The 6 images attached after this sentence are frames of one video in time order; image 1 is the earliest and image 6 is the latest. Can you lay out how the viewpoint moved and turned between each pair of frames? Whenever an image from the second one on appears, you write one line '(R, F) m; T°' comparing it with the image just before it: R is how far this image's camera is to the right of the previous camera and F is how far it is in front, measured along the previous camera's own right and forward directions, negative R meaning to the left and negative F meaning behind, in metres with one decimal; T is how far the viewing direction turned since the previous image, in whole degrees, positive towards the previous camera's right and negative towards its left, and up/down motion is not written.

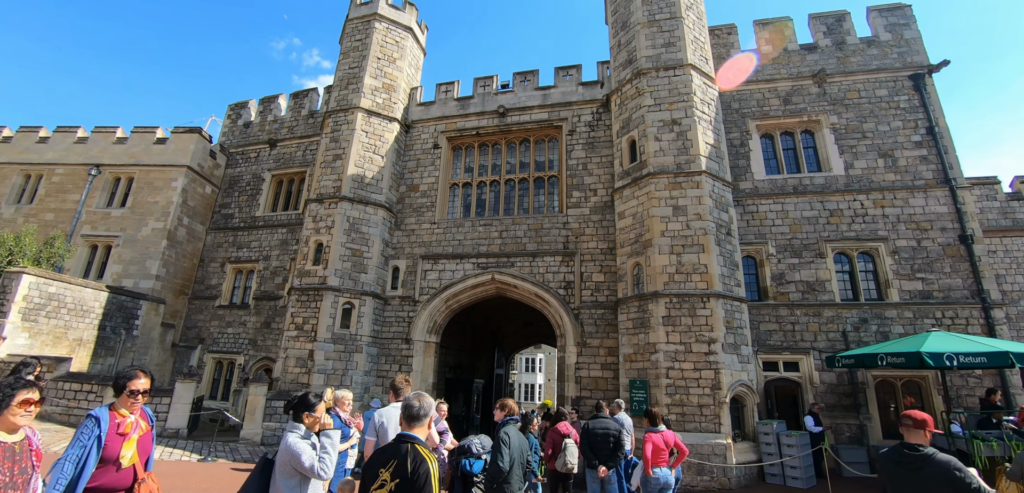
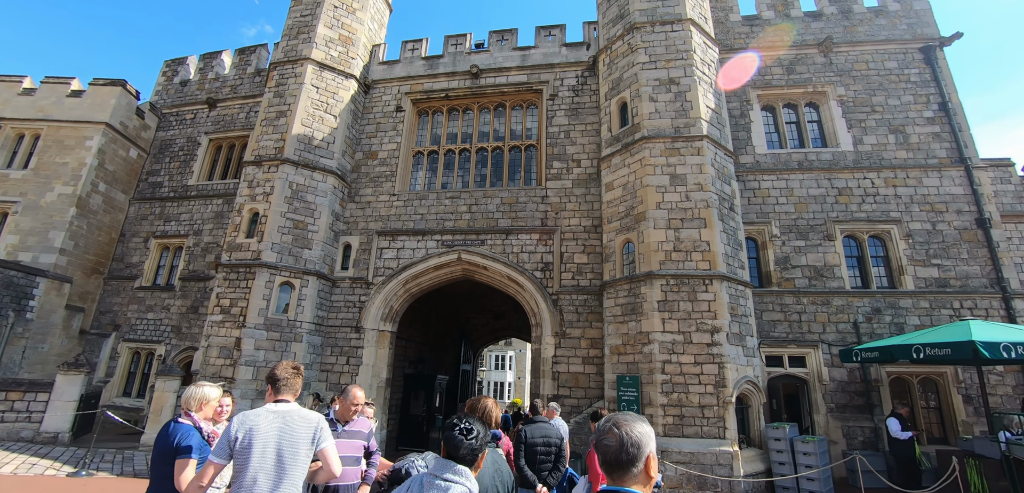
(0.0, +1.5) m; +3°
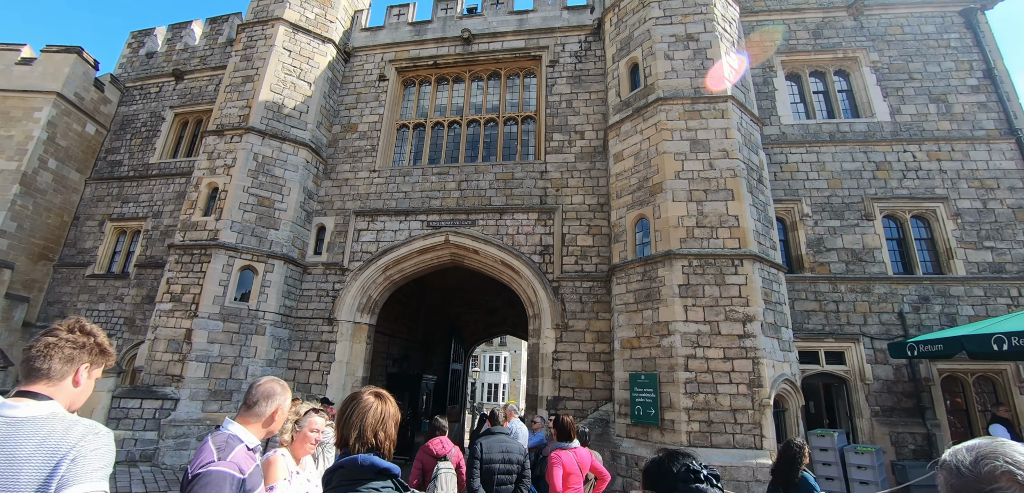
(0.0, +1.1) m; +1°
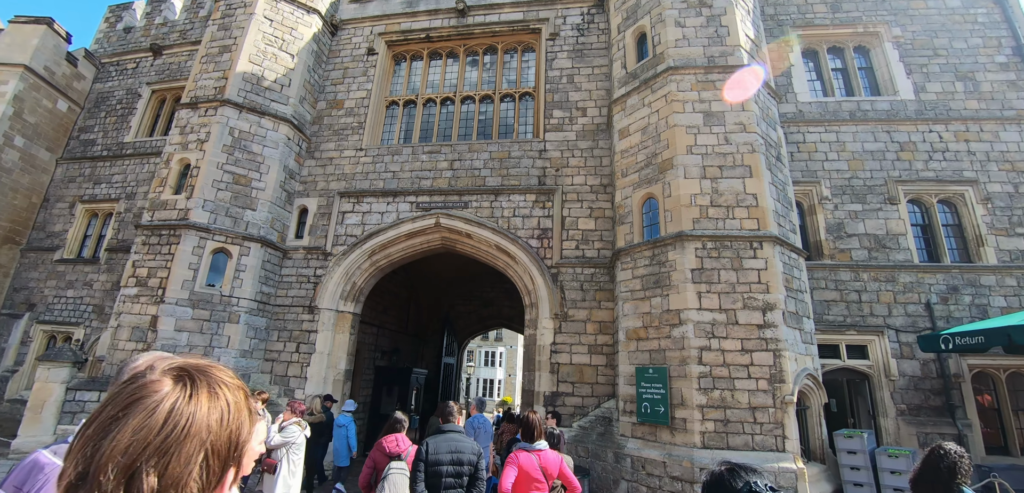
(0.0, +0.6) m; 0°
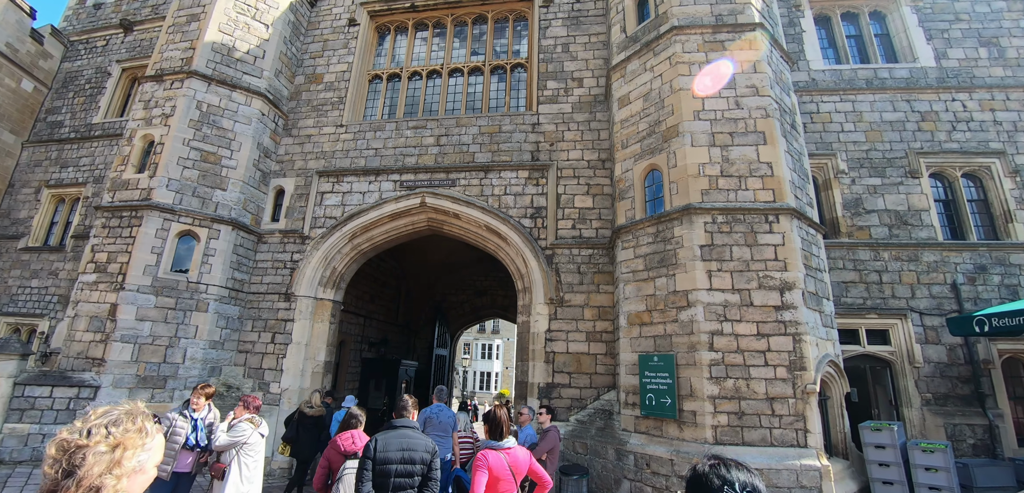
(+0.1, +0.6) m; 0°
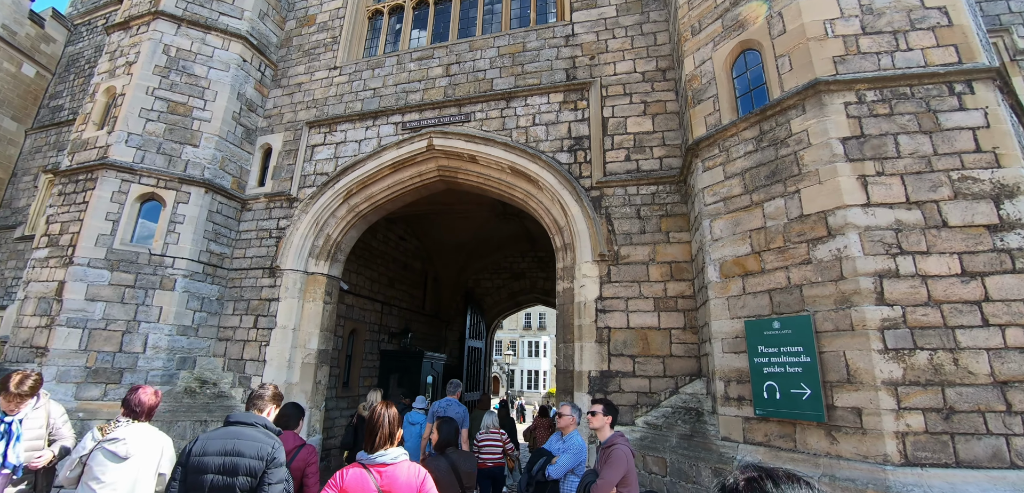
(+0.1, +1.7) m; -6°
